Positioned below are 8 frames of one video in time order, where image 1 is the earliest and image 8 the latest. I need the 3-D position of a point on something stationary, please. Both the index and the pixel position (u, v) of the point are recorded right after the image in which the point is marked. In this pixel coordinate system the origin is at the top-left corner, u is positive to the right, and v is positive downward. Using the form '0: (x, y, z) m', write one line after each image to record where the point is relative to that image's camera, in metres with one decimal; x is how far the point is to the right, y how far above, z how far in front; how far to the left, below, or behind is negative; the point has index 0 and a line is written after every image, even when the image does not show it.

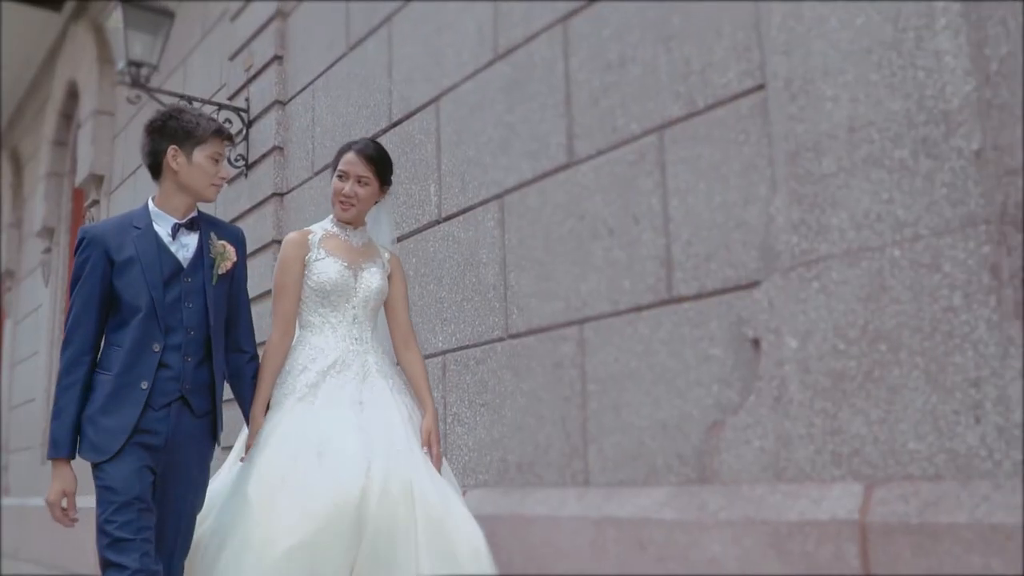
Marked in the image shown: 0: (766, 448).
0: (+0.5, -0.3, +2.6) m
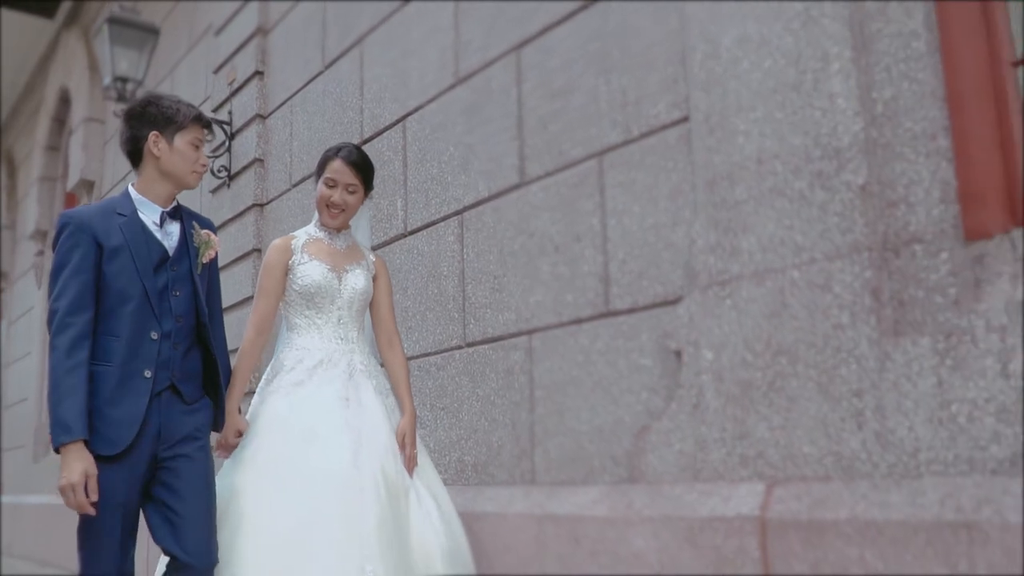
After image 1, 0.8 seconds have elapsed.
0: (+0.3, -0.3, +2.9) m
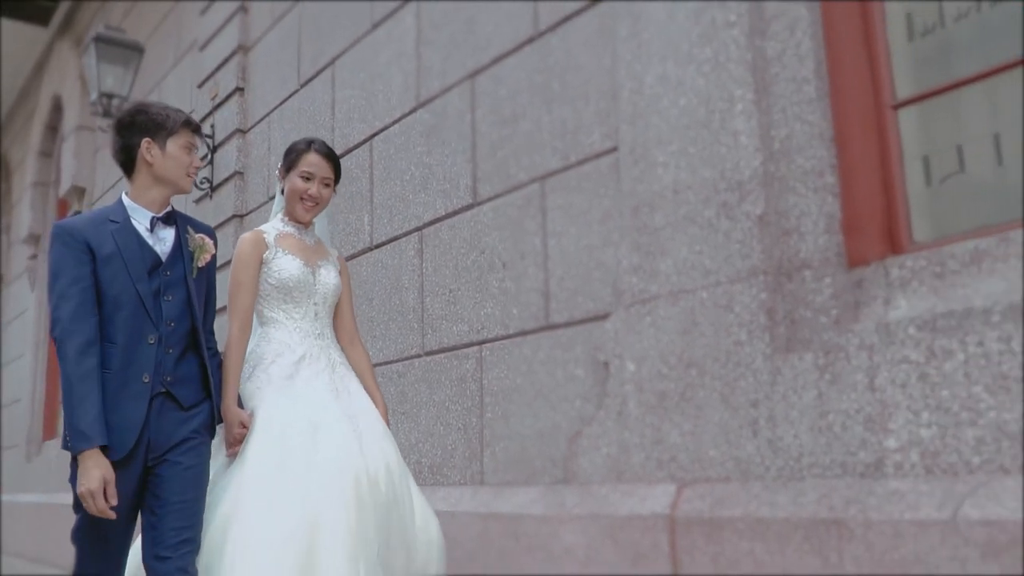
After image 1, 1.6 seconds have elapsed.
0: (+0.2, -0.4, +3.1) m
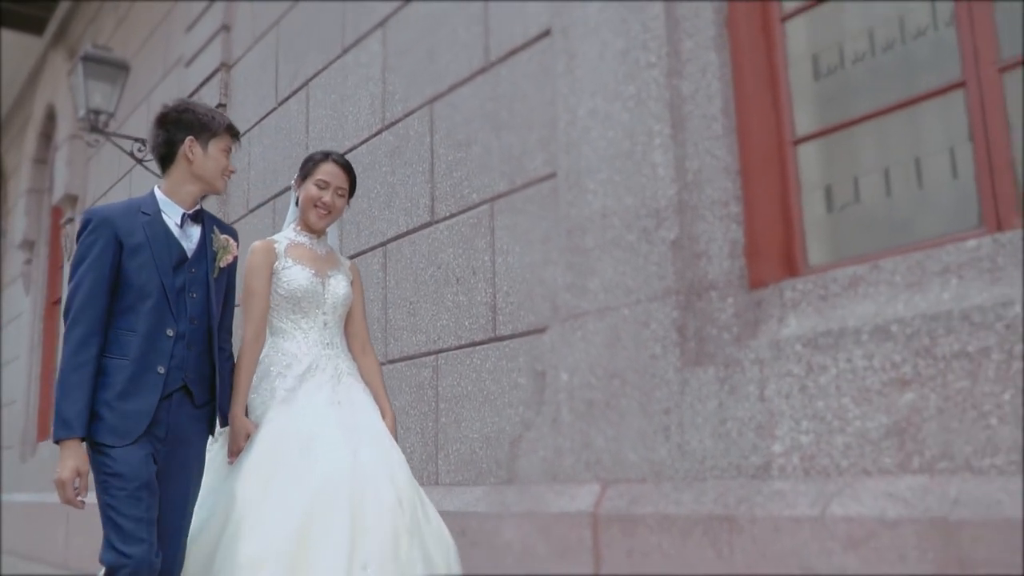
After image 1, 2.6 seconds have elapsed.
0: (+0.1, -0.4, +3.4) m
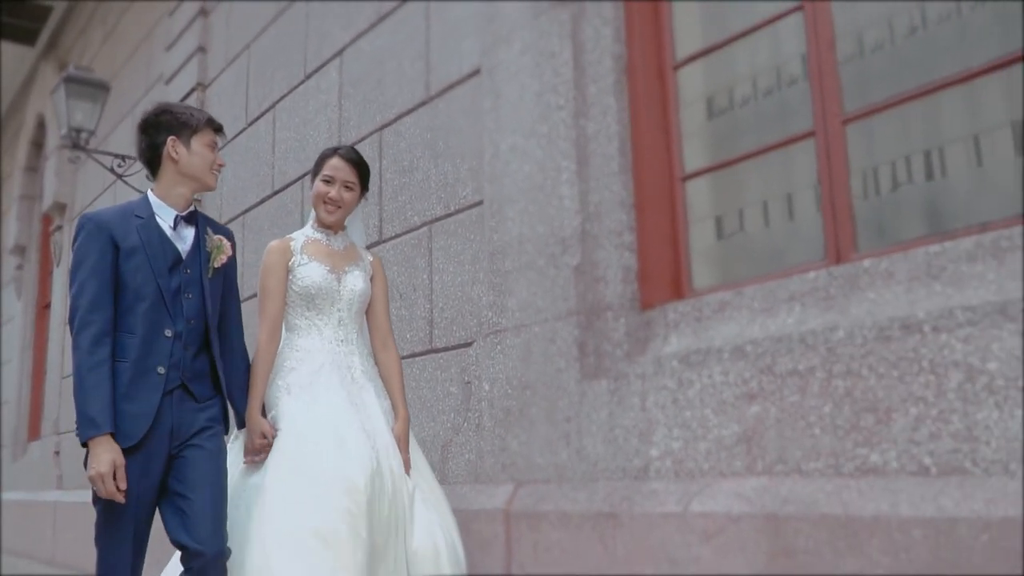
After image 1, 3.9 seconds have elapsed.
0: (-0.1, -0.4, +3.8) m
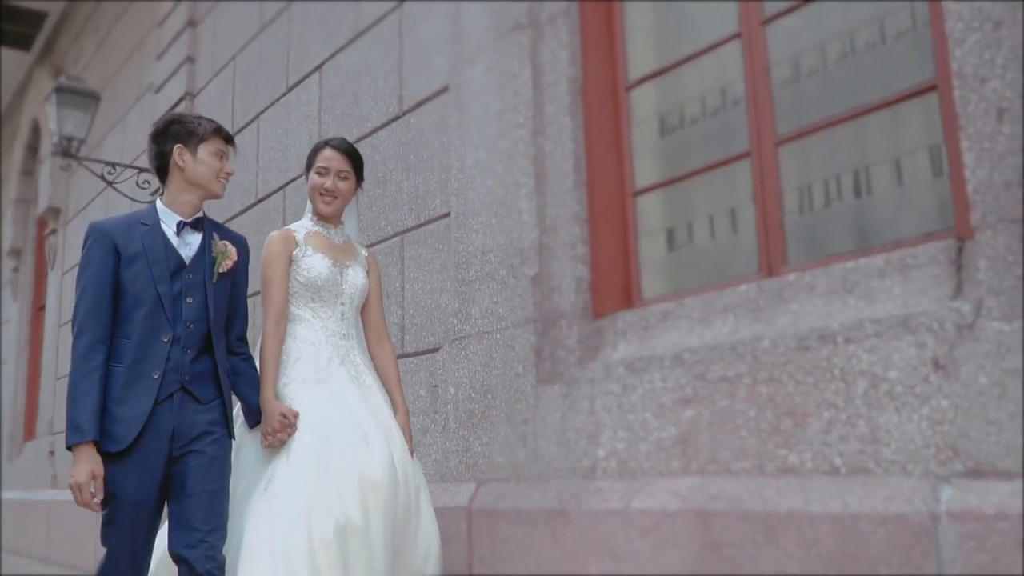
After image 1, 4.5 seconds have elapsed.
0: (-0.2, -0.5, +3.9) m
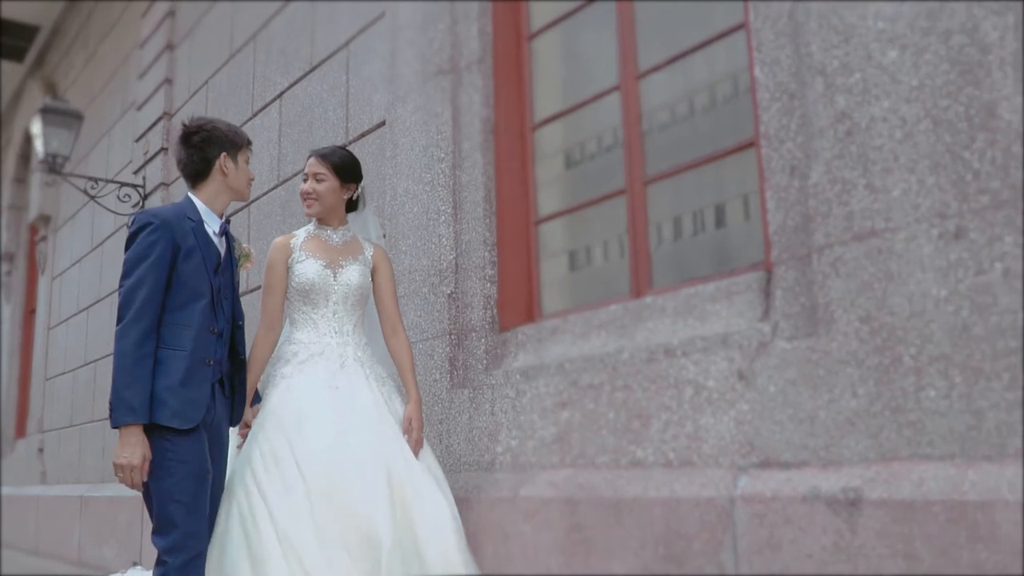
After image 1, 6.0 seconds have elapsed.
0: (-0.4, -0.5, +4.4) m
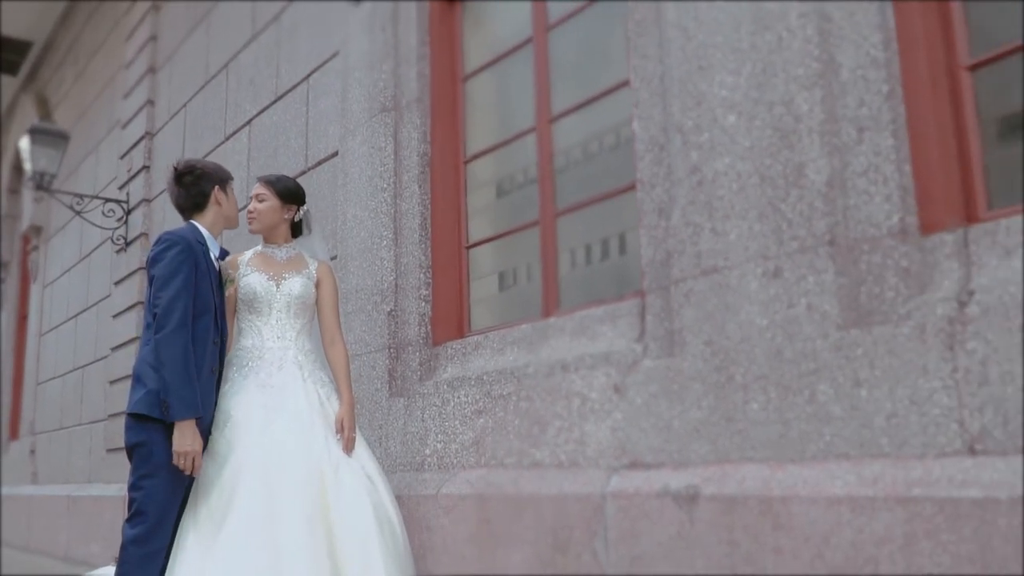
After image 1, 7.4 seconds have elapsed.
0: (-0.6, -0.6, +4.9) m
